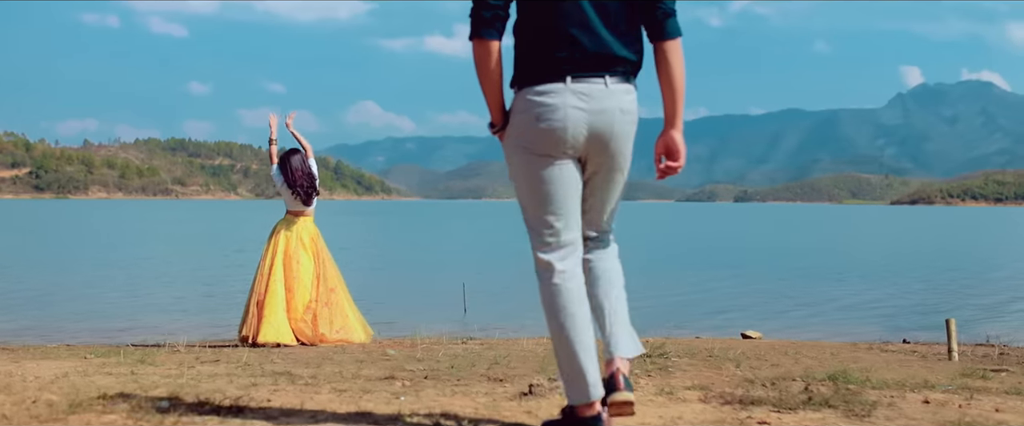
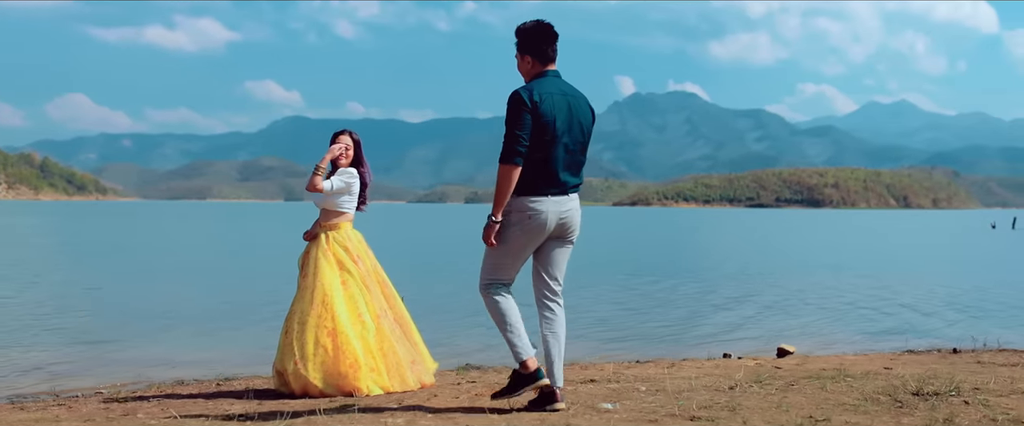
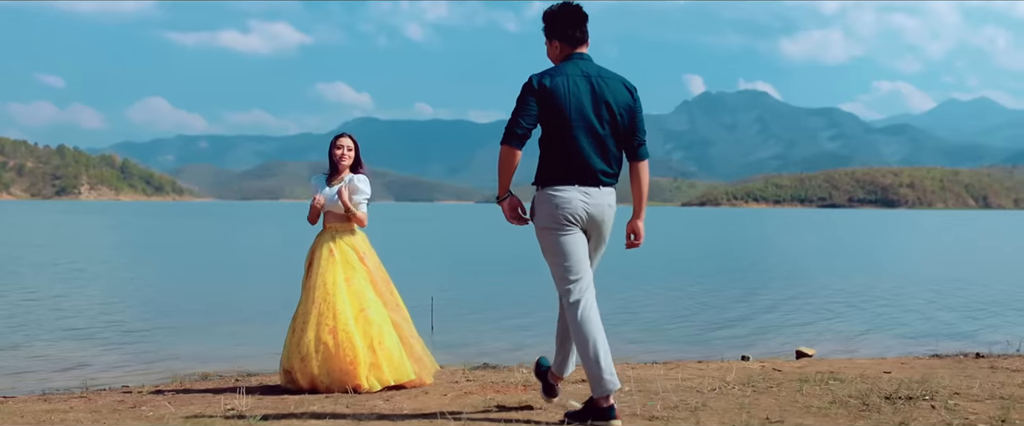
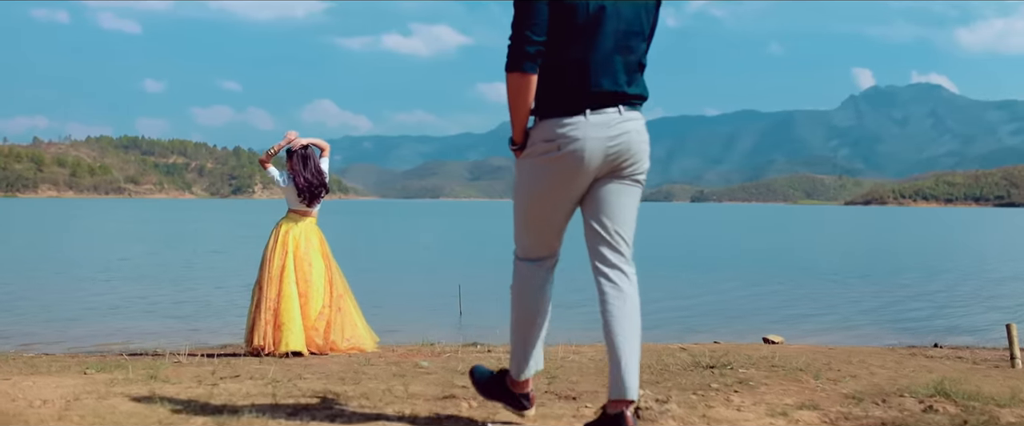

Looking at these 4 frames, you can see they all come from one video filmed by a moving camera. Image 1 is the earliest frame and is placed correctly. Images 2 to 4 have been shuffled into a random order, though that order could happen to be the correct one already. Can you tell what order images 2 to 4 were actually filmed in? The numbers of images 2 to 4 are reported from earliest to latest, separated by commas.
4, 3, 2
